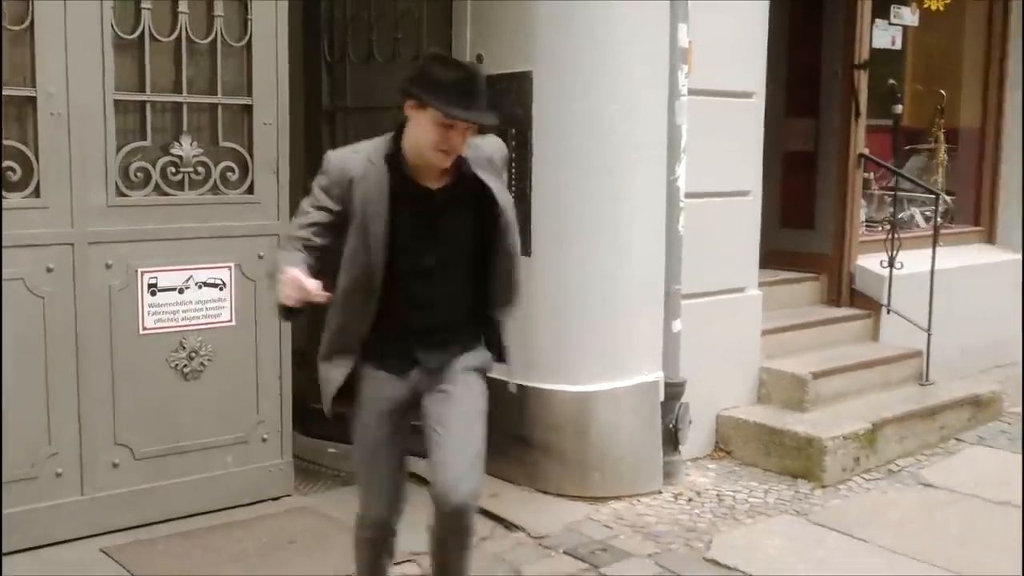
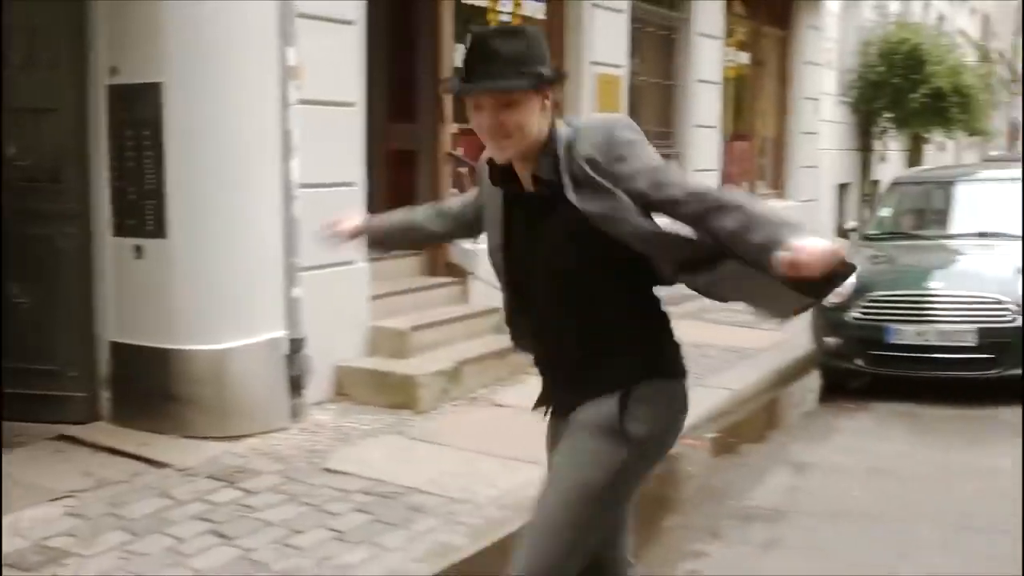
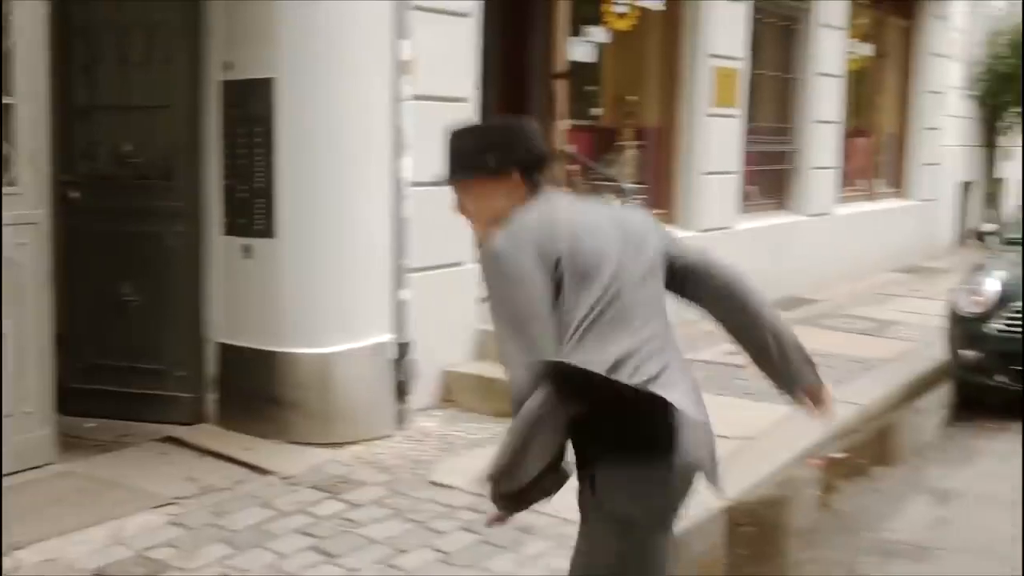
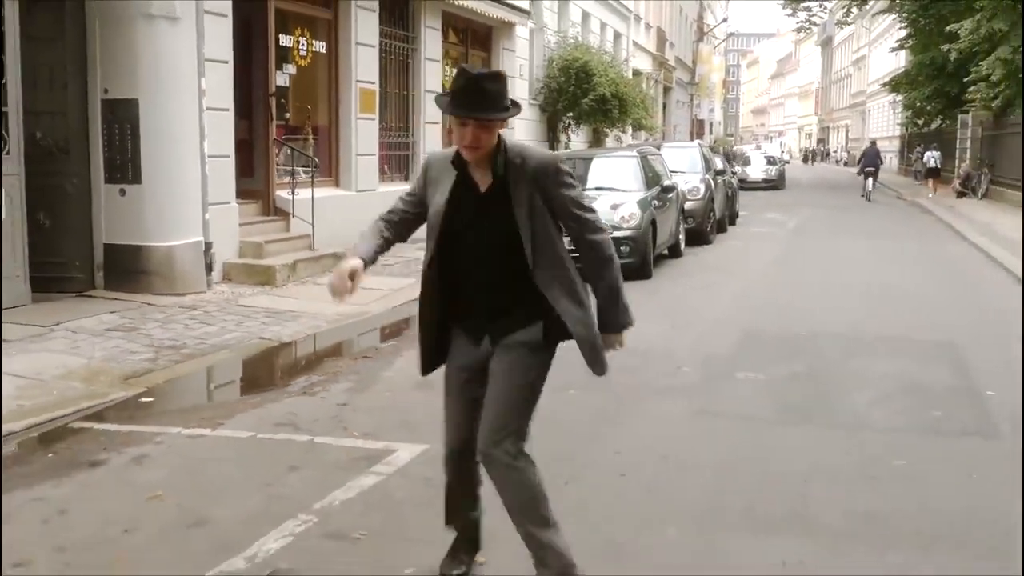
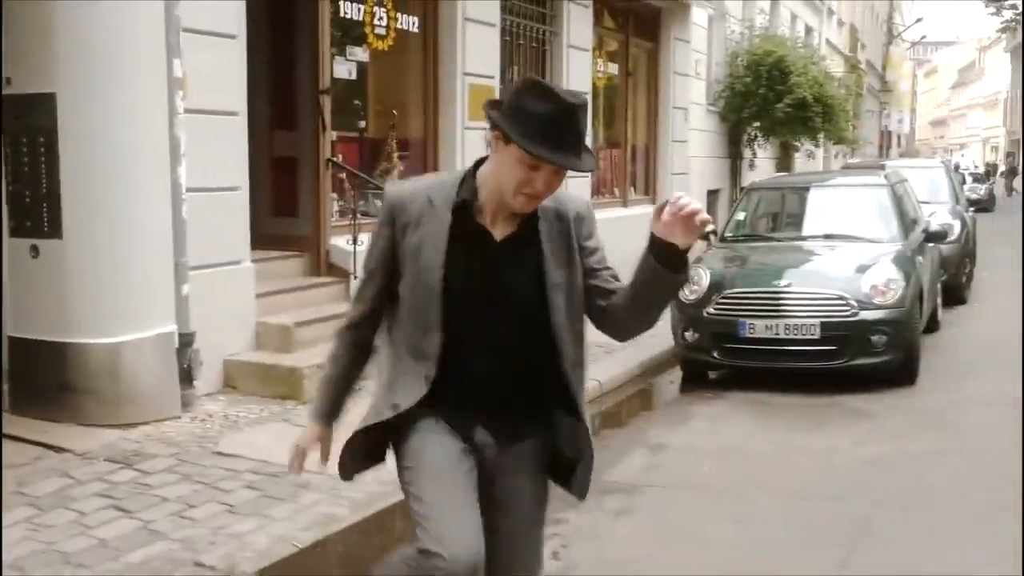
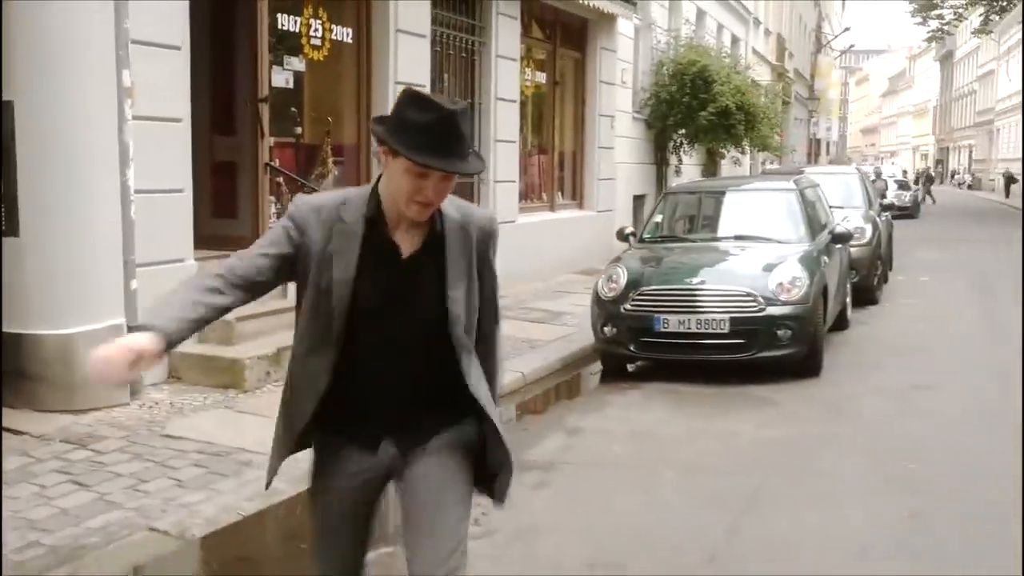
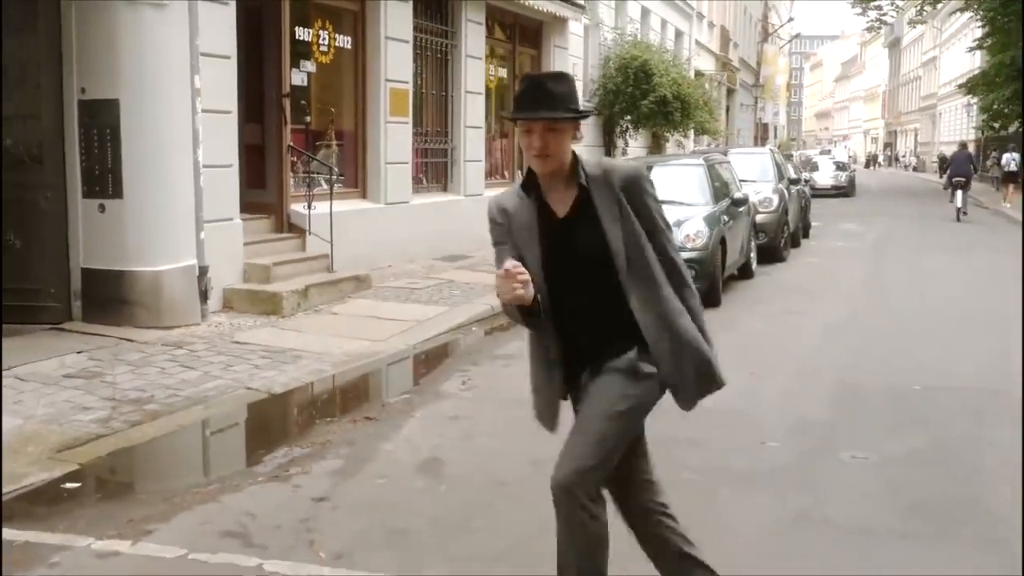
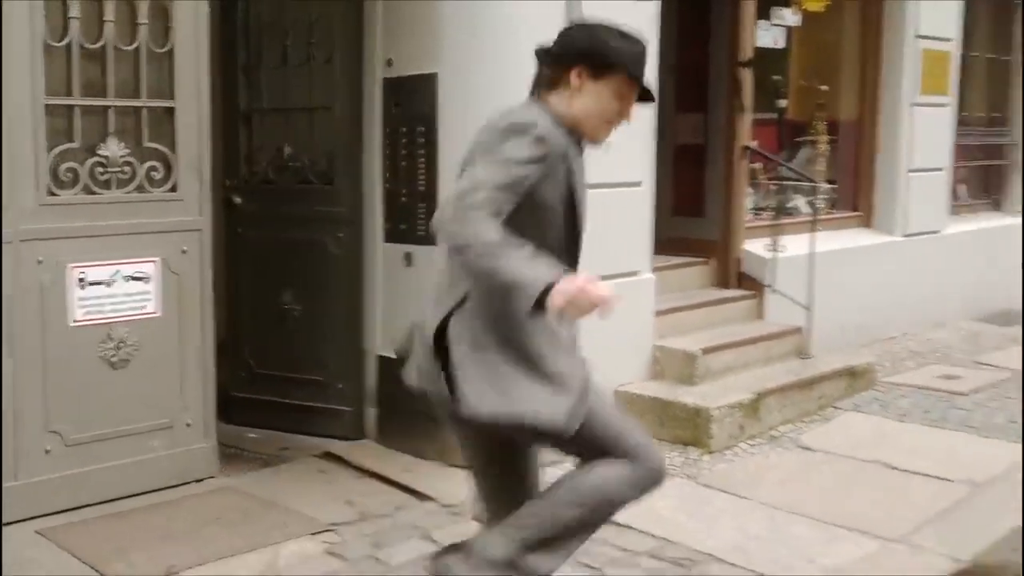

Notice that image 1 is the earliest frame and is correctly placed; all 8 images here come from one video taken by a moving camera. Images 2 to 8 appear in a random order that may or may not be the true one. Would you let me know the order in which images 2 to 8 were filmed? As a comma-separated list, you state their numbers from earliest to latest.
8, 3, 2, 5, 6, 7, 4
